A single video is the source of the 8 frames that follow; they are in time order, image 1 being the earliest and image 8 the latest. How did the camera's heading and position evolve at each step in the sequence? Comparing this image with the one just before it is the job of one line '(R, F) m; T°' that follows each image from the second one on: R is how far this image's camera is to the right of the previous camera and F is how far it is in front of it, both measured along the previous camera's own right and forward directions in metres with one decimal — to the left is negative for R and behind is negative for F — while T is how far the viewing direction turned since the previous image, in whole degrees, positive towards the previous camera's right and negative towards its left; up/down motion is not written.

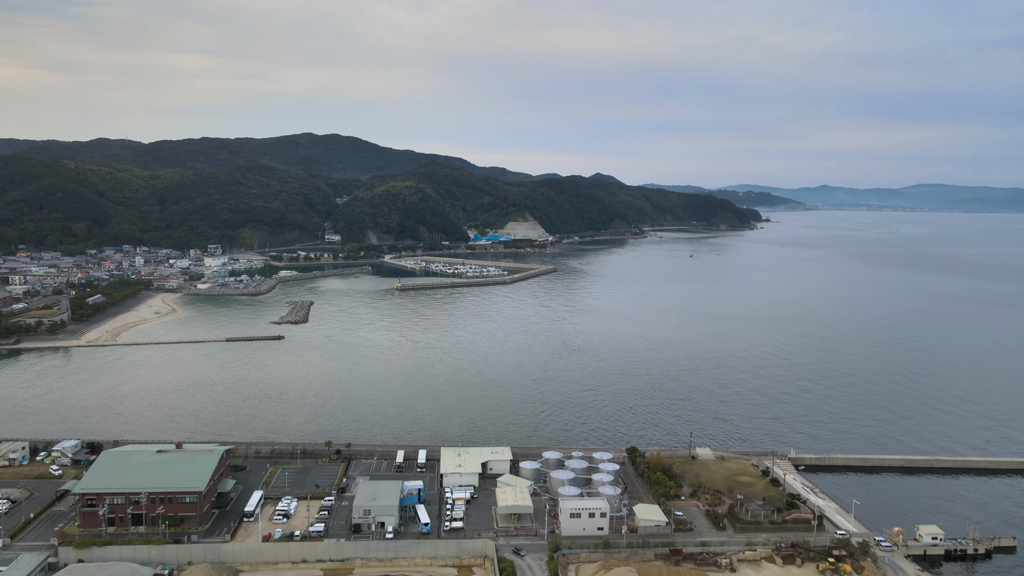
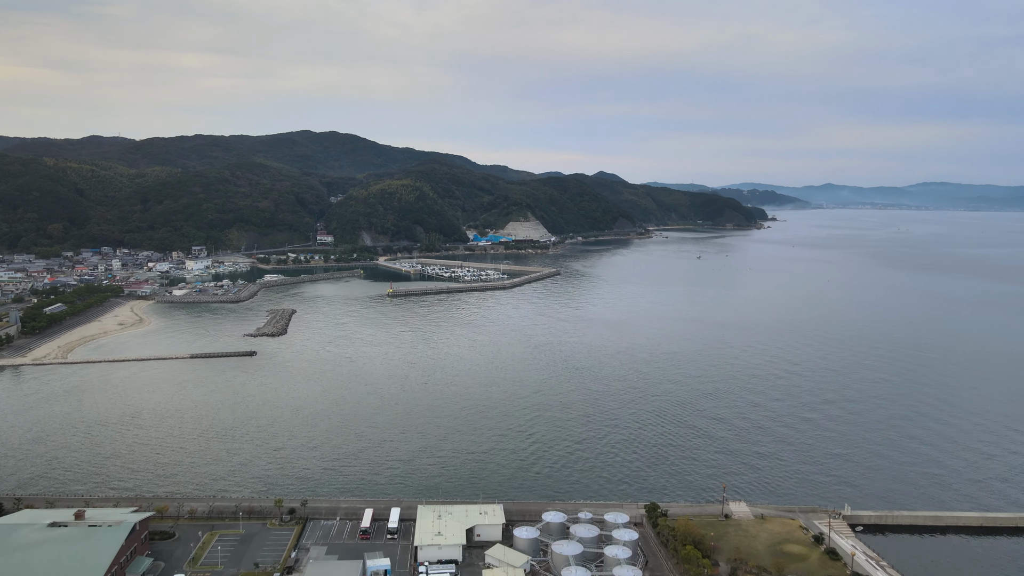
(+0.1, +2.4) m; 0°
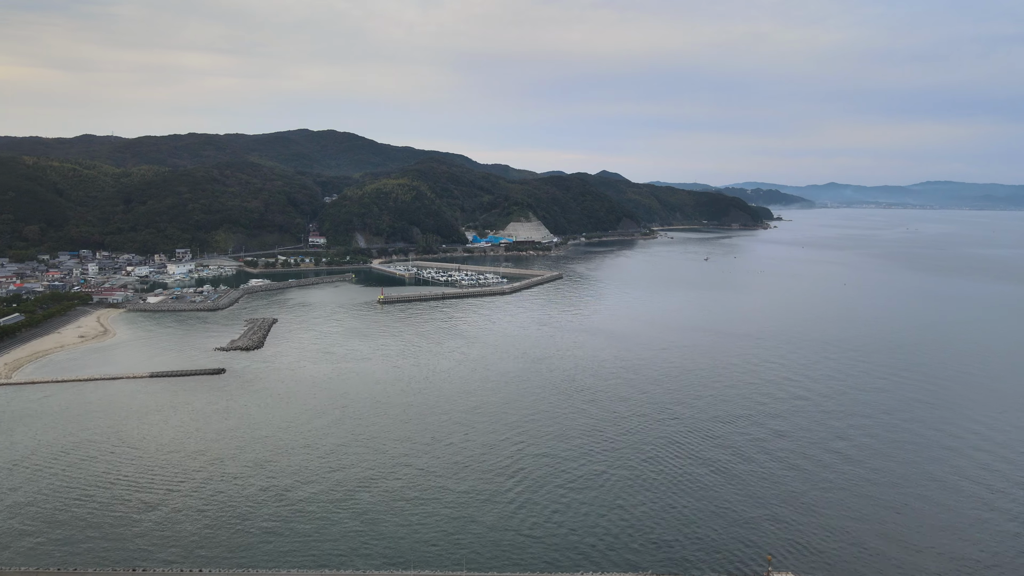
(+0.1, +2.1) m; 0°
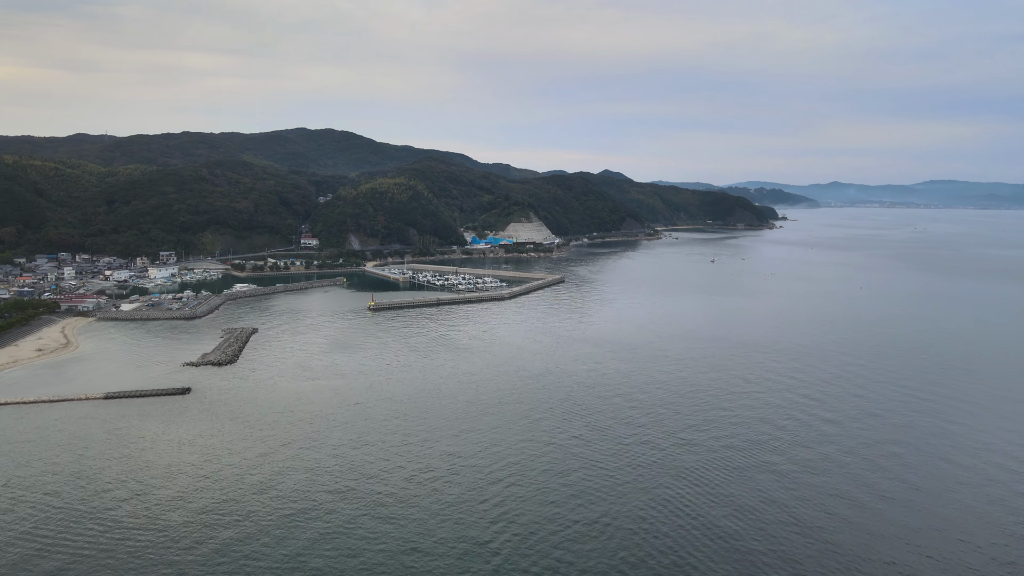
(+0.1, +1.9) m; 0°
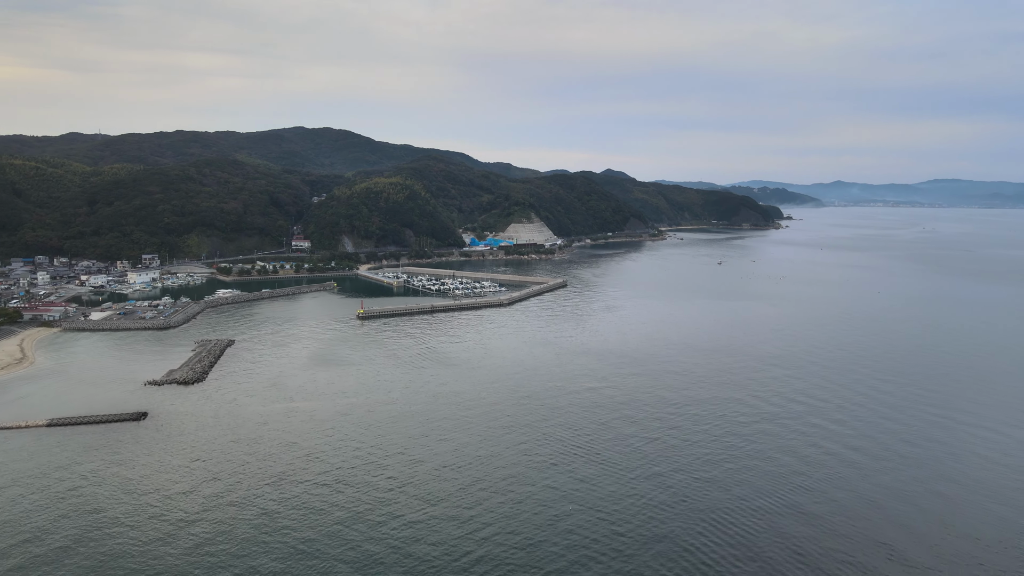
(+0.1, +1.9) m; 0°
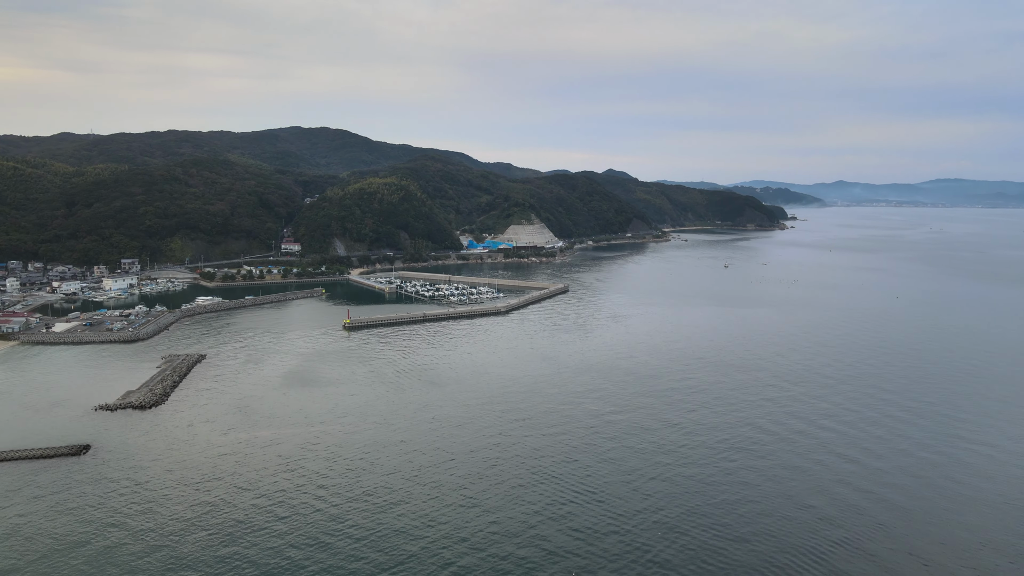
(+0.1, +1.9) m; 0°
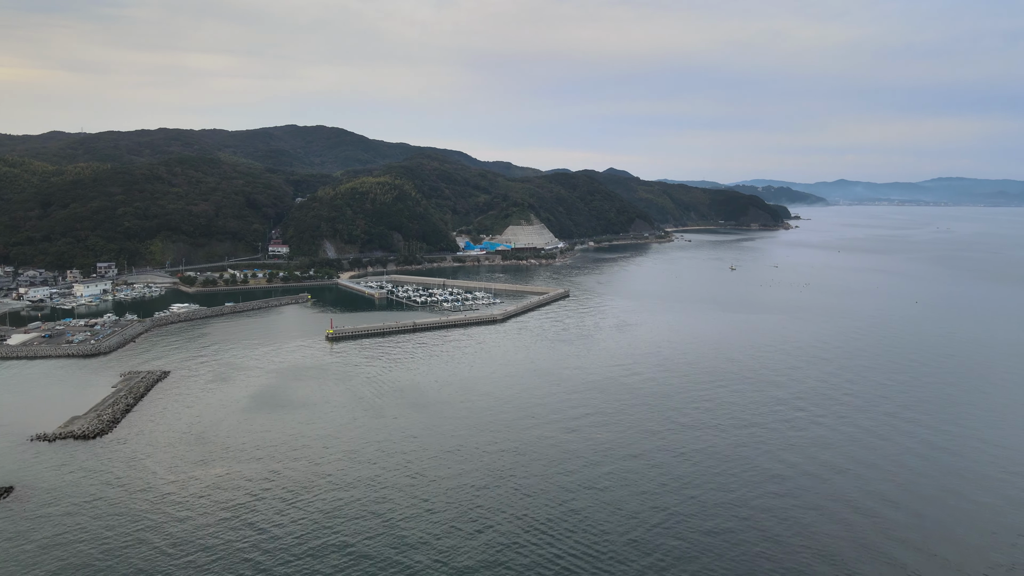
(+0.1, +1.9) m; 0°
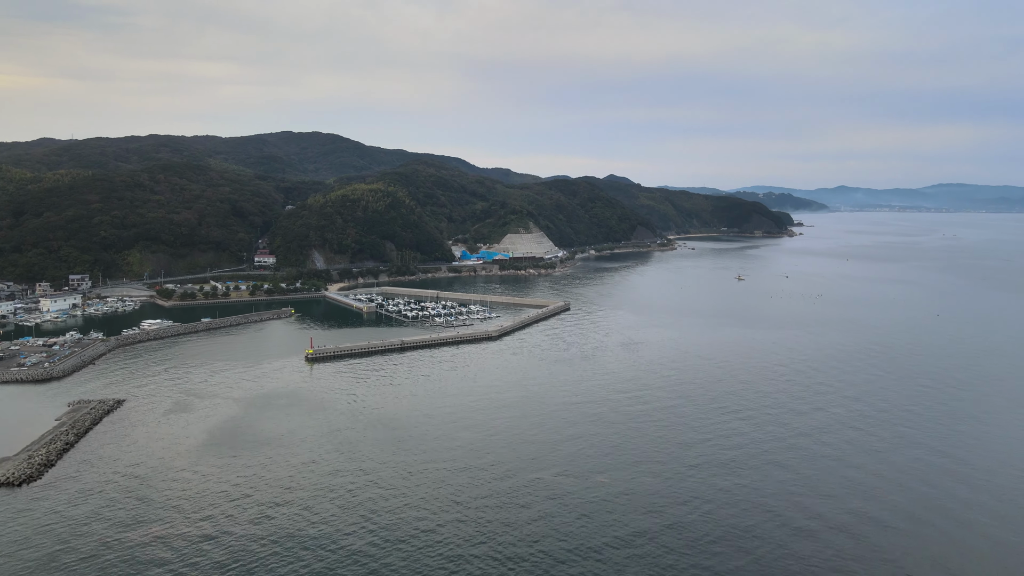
(+0.1, +1.9) m; 0°
